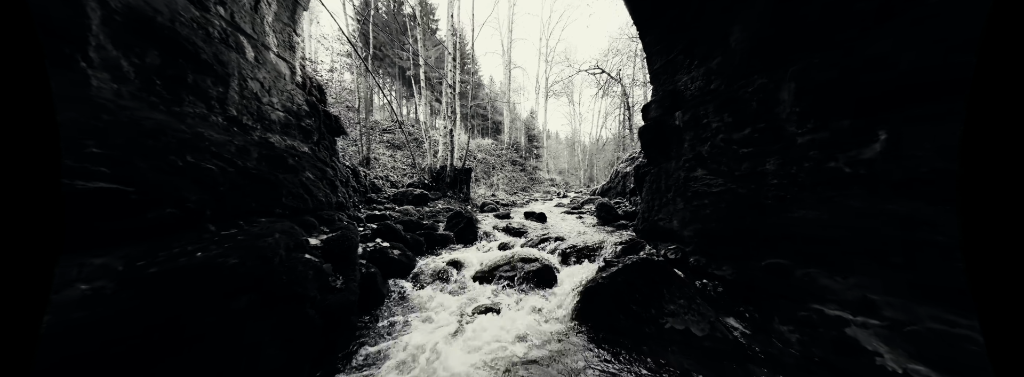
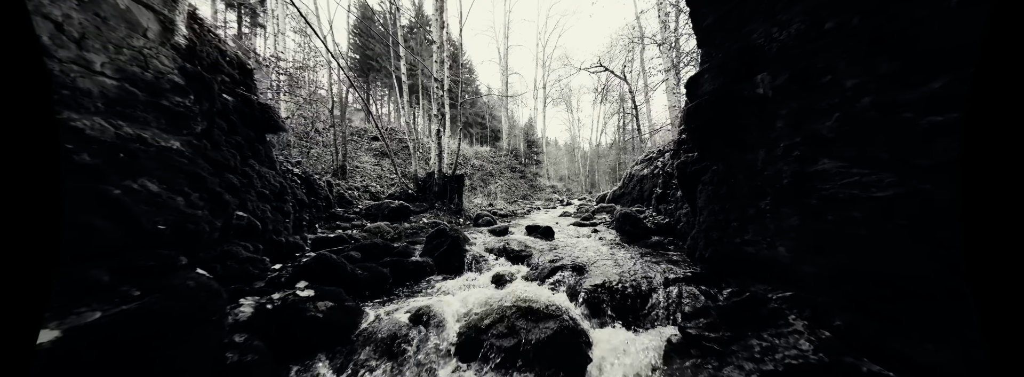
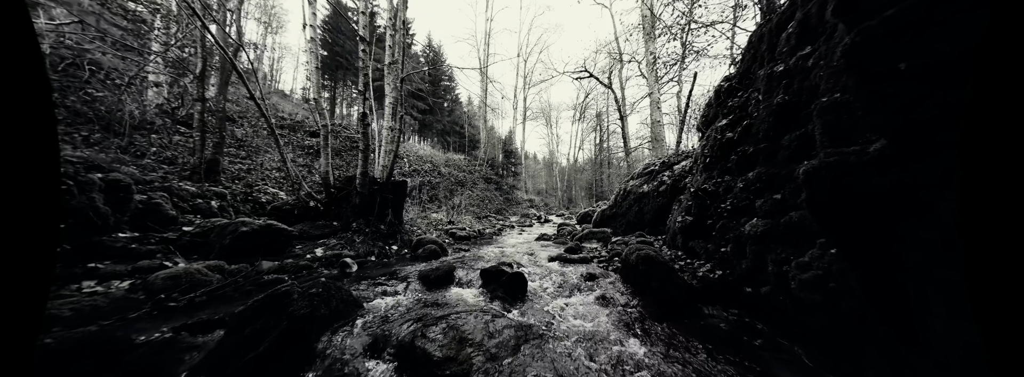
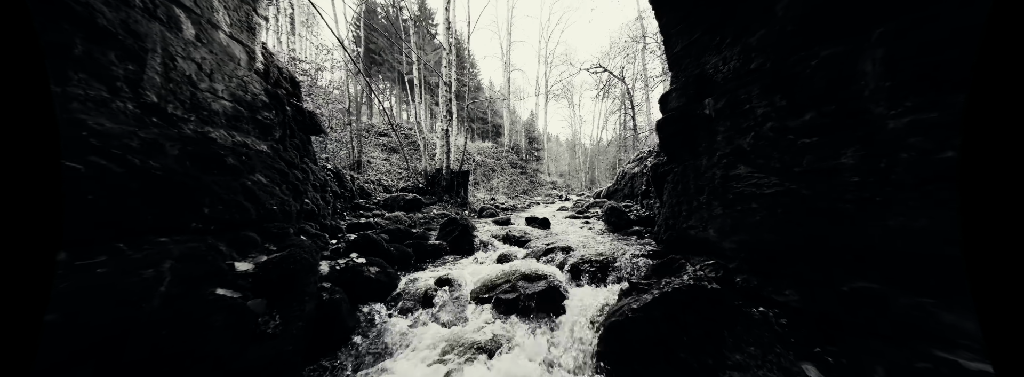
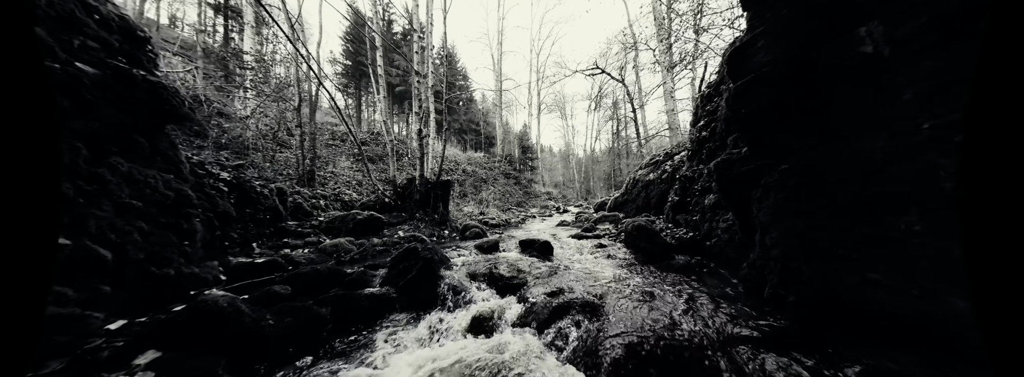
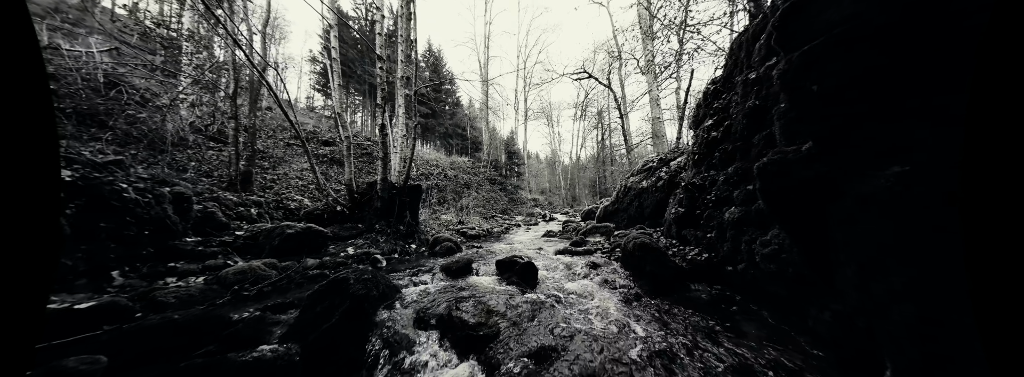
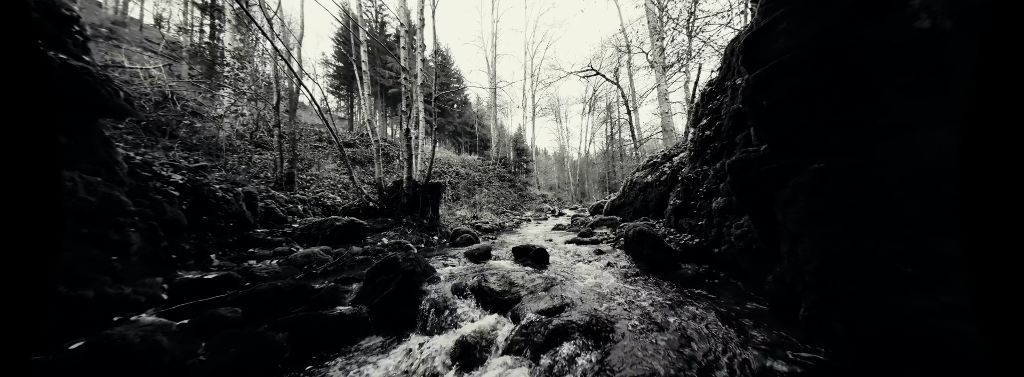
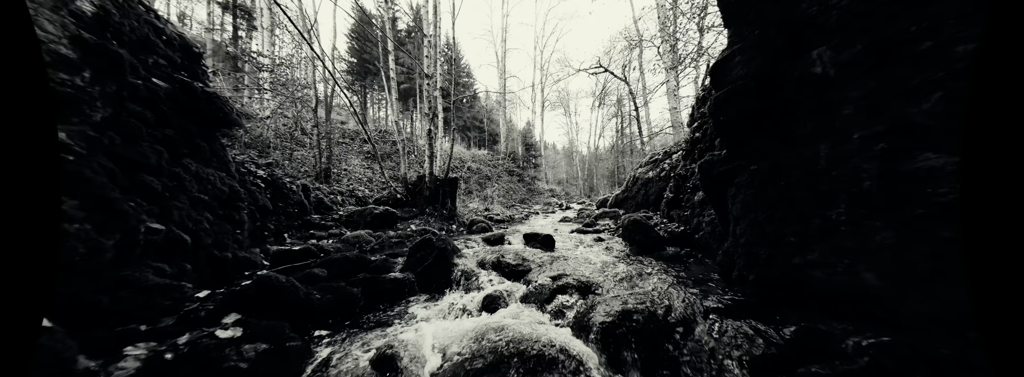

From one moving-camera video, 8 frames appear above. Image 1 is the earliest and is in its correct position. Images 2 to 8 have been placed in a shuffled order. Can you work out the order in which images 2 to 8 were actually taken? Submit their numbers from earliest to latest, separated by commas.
4, 2, 8, 5, 7, 6, 3
